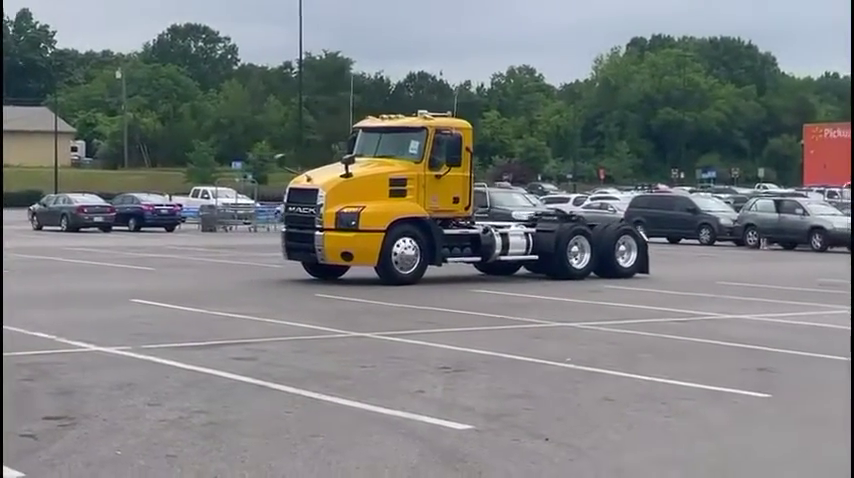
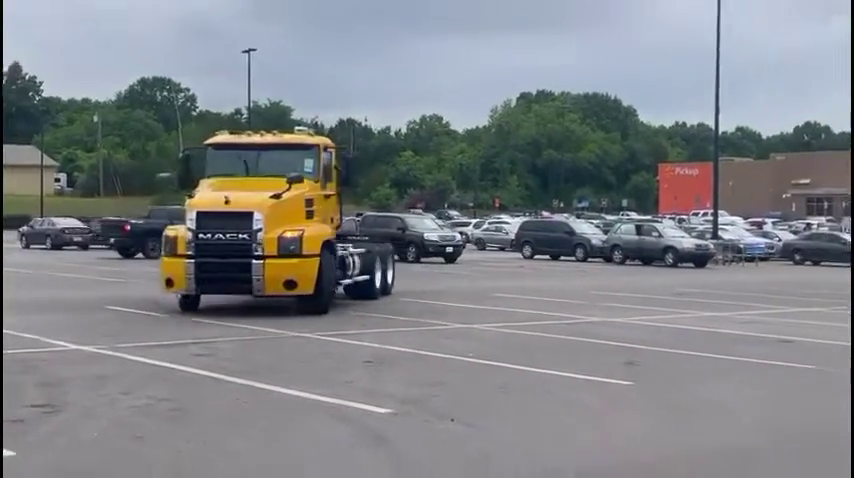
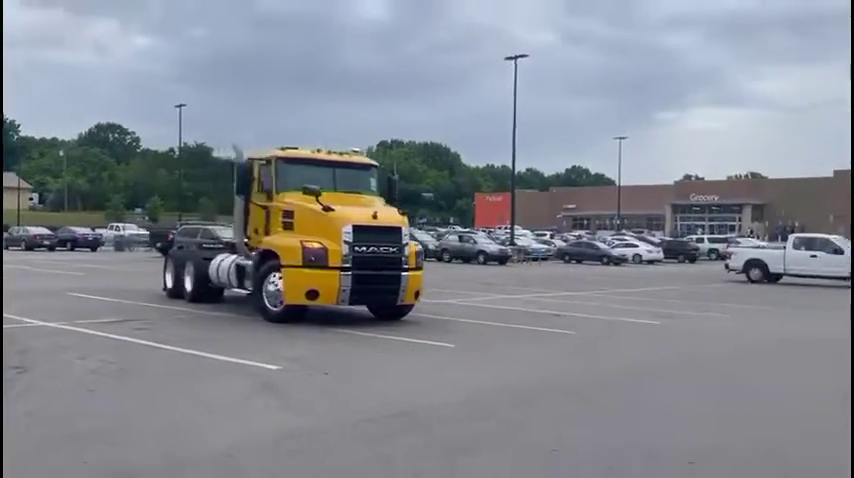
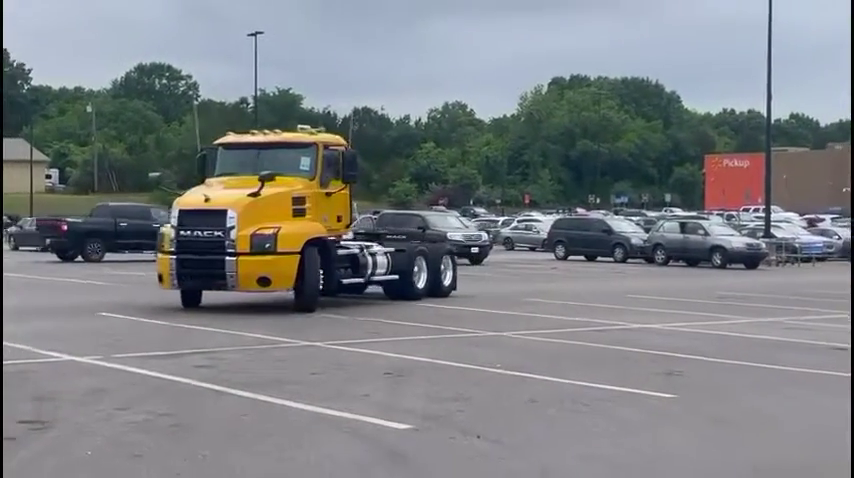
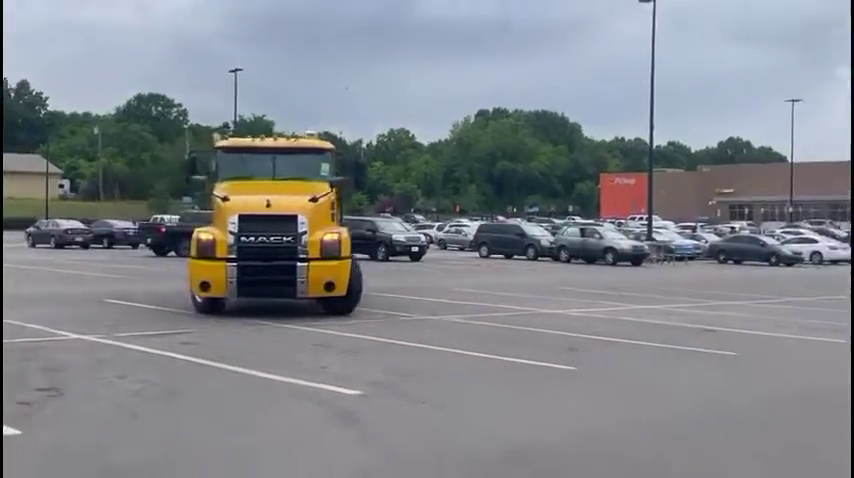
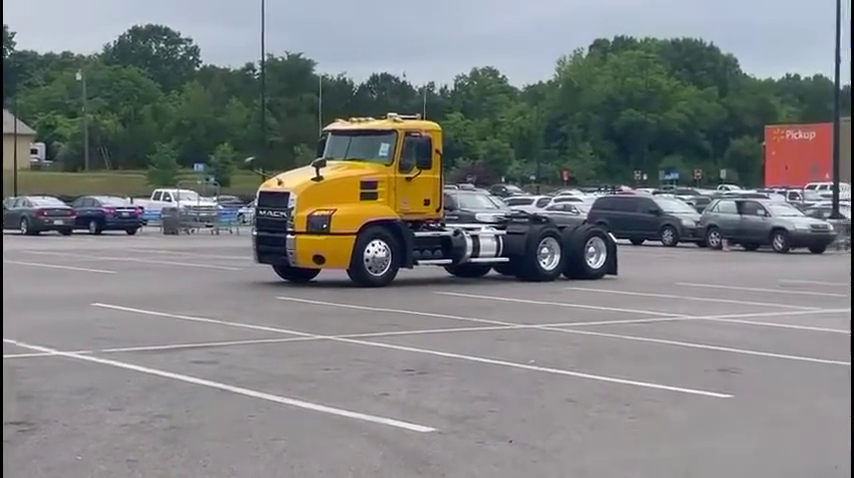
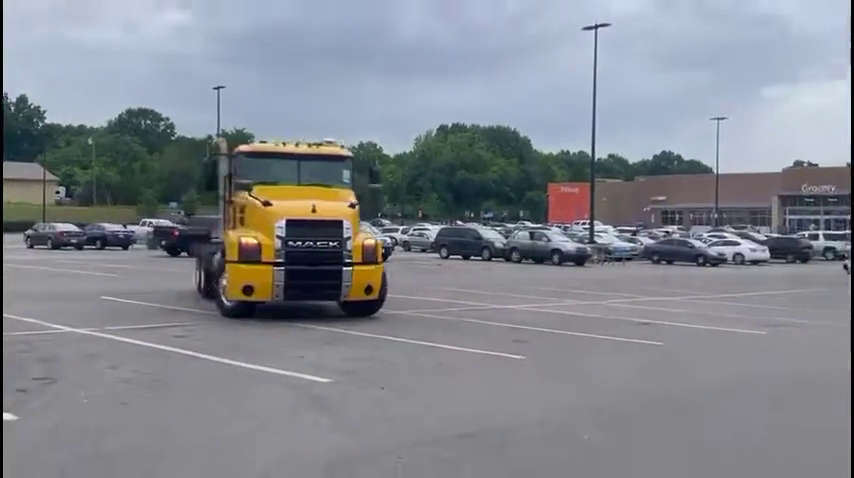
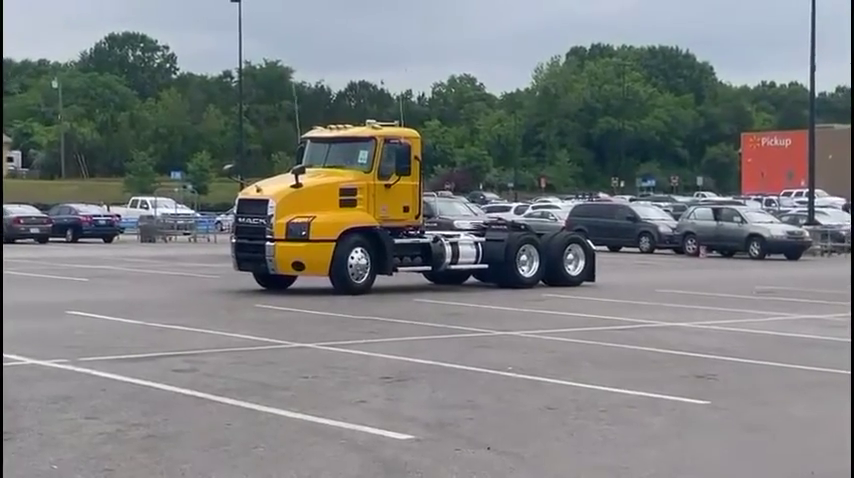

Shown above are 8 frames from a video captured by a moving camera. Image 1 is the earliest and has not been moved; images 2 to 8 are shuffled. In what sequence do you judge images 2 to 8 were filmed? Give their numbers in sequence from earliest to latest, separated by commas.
6, 8, 4, 2, 5, 7, 3
